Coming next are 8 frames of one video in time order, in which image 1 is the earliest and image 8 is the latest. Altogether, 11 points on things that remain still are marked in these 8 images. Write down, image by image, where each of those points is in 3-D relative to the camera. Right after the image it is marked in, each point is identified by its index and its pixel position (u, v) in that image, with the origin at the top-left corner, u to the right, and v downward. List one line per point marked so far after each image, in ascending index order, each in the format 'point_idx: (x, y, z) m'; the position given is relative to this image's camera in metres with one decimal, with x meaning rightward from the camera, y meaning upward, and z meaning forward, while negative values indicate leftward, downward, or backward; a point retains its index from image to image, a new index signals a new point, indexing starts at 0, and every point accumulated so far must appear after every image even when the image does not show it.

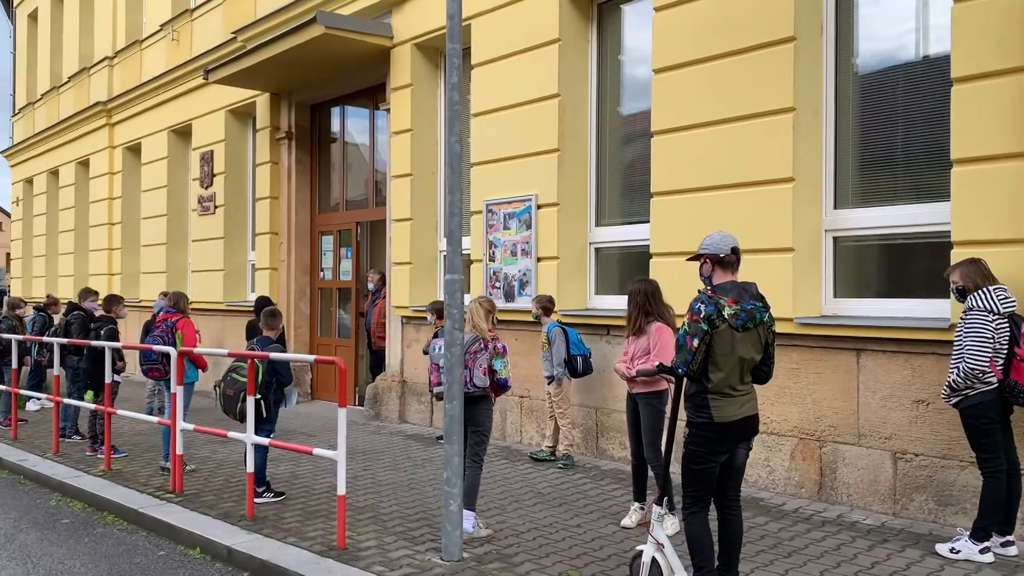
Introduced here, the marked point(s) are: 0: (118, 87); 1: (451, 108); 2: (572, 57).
0: (-7.2, +3.7, +16.3) m
1: (-0.3, +1.0, +4.7) m
2: (+0.5, +2.0, +7.6) m
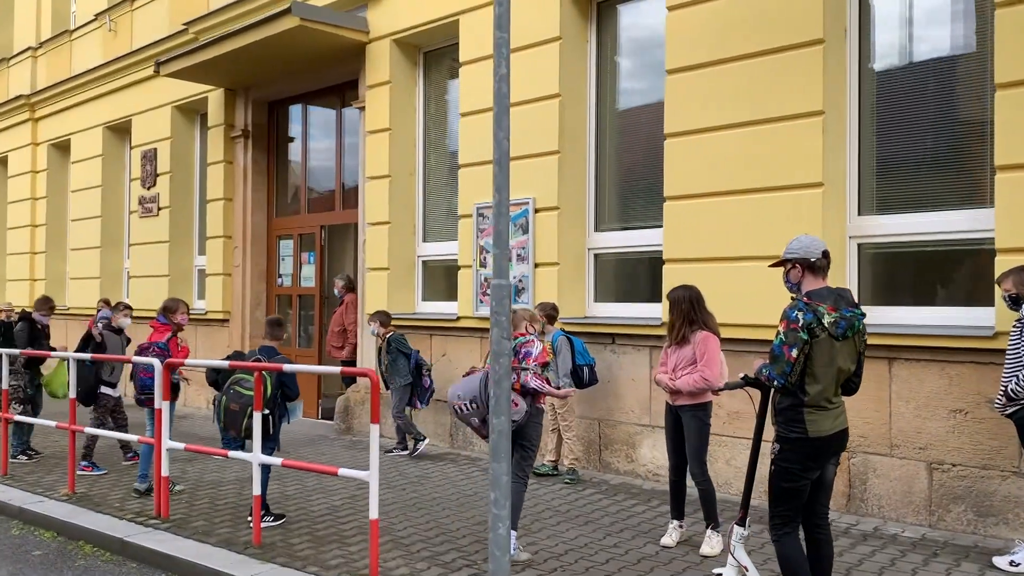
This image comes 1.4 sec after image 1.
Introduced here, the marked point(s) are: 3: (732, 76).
0: (-8.1, +3.6, +15.3) m
1: (-0.1, +0.9, +4.4) m
2: (+0.5, +1.9, +7.3) m
3: (+1.6, +1.5, +6.2) m
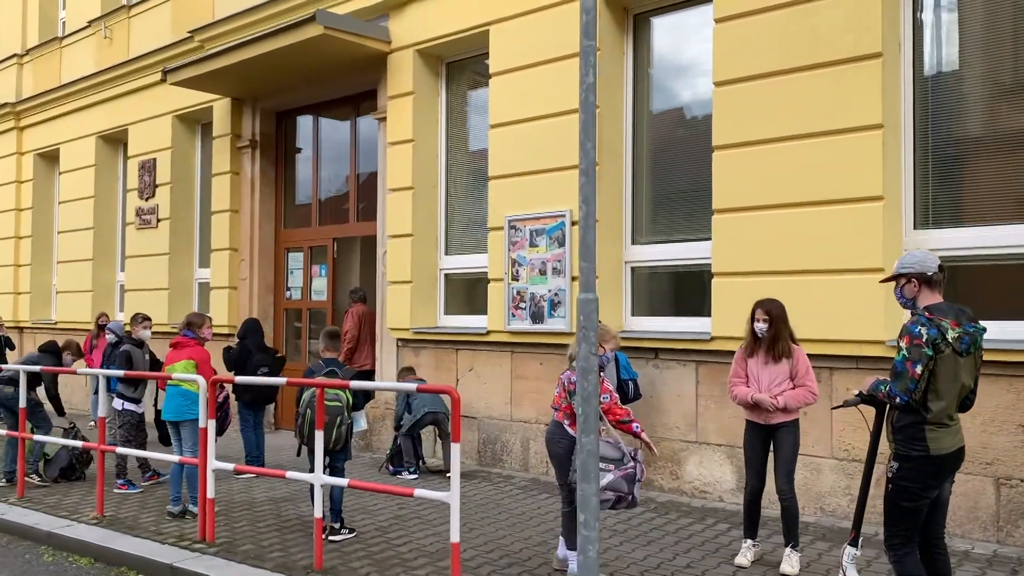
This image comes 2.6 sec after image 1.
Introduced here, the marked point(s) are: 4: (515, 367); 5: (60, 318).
0: (-8.1, +3.4, +14.9) m
1: (+0.4, +0.9, +4.2) m
2: (+0.8, +1.8, +7.3) m
3: (+1.9, +1.4, +6.1) m
4: (0.0, -0.7, +7.7) m
5: (-7.0, -0.5, +13.7) m
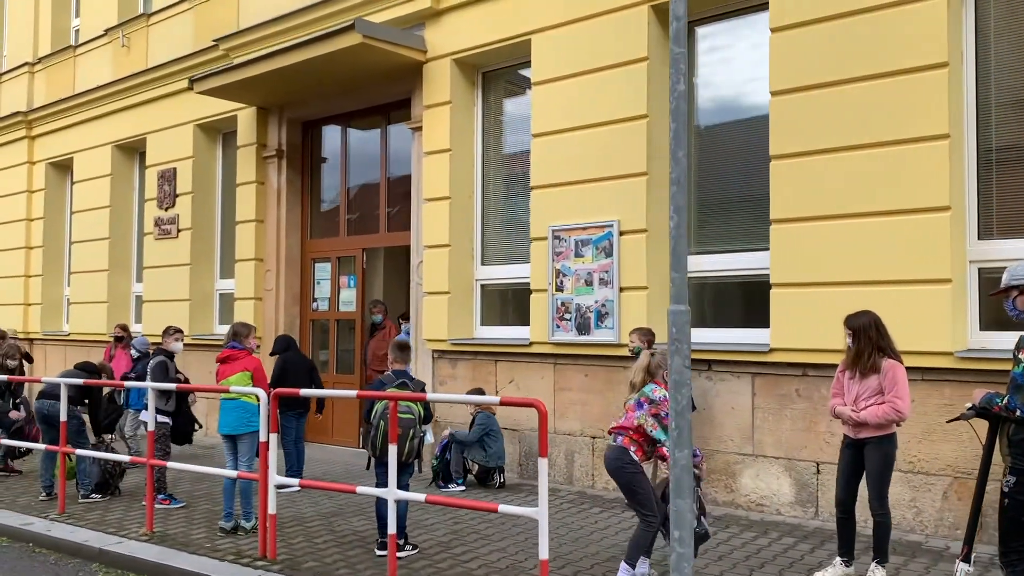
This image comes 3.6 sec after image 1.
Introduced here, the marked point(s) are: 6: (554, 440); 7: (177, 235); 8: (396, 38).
0: (-7.8, +3.2, +14.7) m
1: (+0.8, +0.8, +4.2) m
2: (+1.2, +1.7, +7.2) m
3: (+2.3, +1.3, +6.1) m
4: (+0.4, -0.8, +7.7) m
5: (-6.7, -0.6, +13.6) m
6: (+0.4, -1.3, +7.7) m
7: (-4.4, +0.7, +11.7) m
8: (-1.1, +2.4, +8.5) m
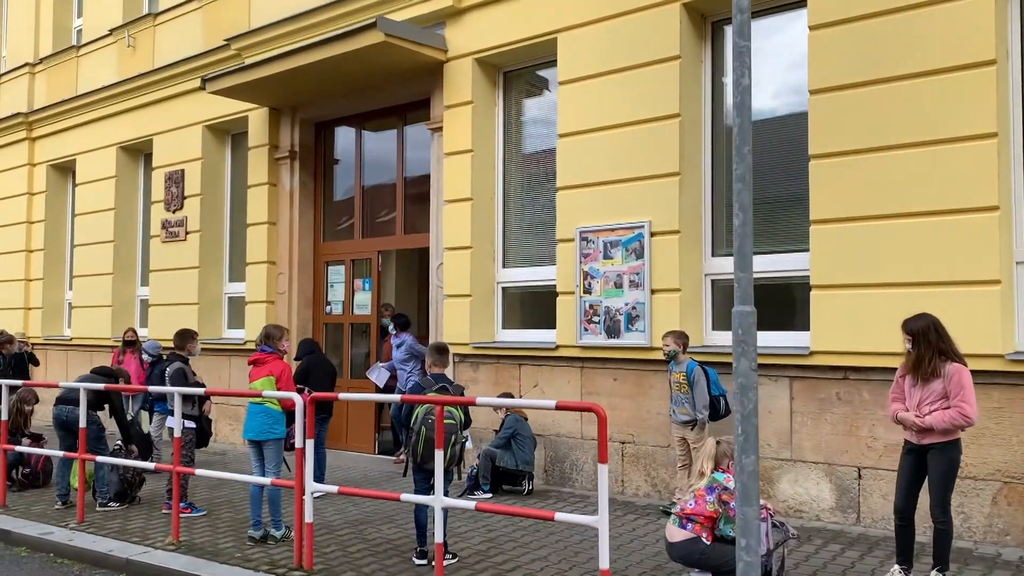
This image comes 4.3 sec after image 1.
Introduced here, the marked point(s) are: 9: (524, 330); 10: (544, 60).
0: (-7.6, +3.1, +14.5) m
1: (+1.1, +0.8, +4.1) m
2: (+1.4, +1.7, +7.1) m
3: (+2.5, +1.3, +6.0) m
4: (+0.6, -0.8, +7.5) m
5: (-6.5, -0.7, +13.3) m
6: (+0.6, -1.3, +7.6) m
7: (-4.2, +0.7, +11.5) m
8: (-0.9, +2.4, +8.4) m
9: (+0.1, -0.4, +8.4) m
10: (+0.3, +2.1, +8.4) m
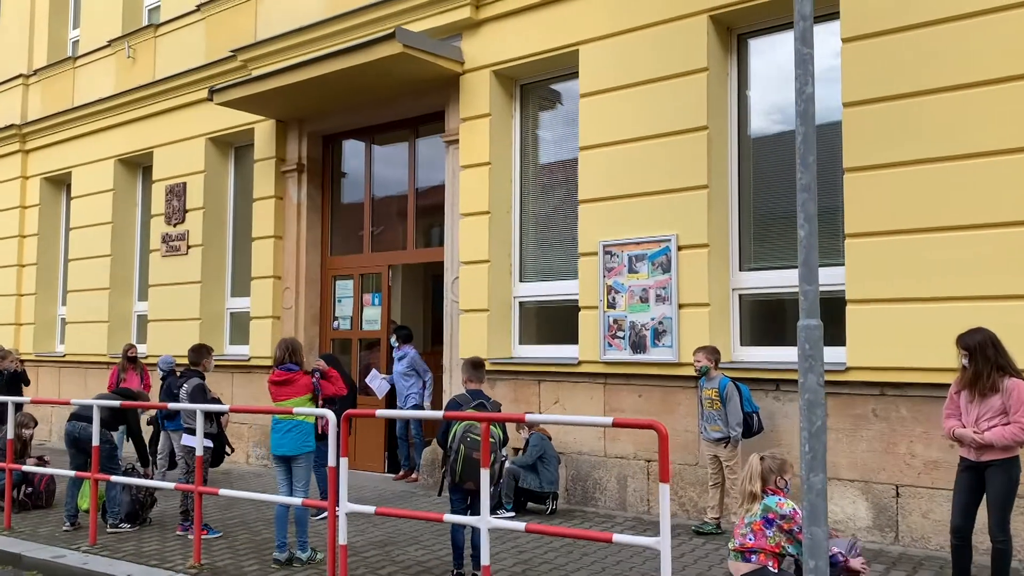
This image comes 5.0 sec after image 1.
0: (-7.6, +2.9, +14.2) m
1: (+1.3, +0.7, +4.0) m
2: (+1.6, +1.6, +7.0) m
3: (+2.8, +1.2, +5.9) m
4: (+0.8, -0.9, +7.4) m
5: (-6.5, -0.9, +13.0) m
6: (+0.8, -1.5, +7.4) m
7: (-4.1, +0.5, +11.3) m
8: (-0.7, +2.2, +8.3) m
9: (+0.3, -0.5, +8.3) m
10: (+0.5, +2.0, +8.3) m
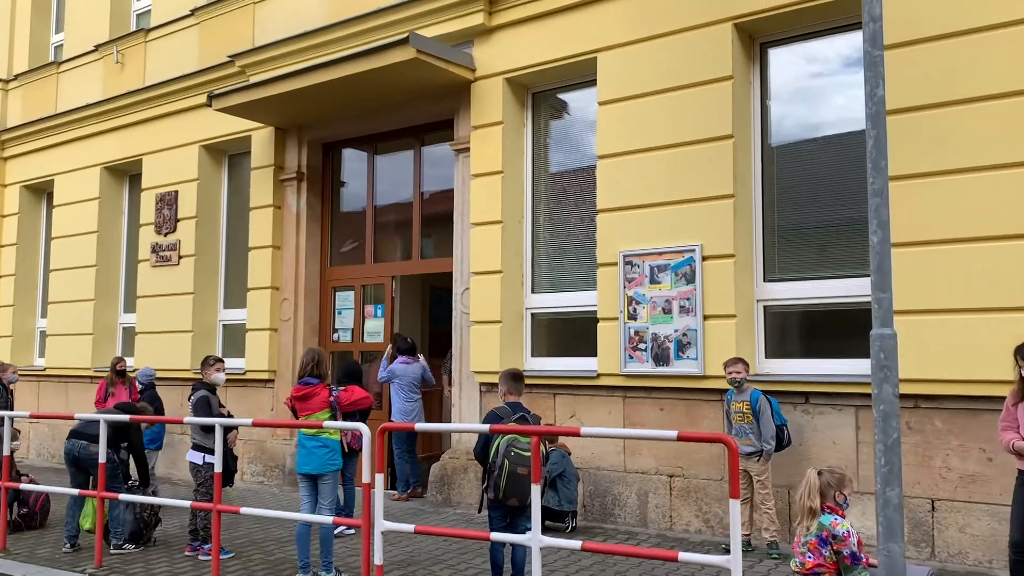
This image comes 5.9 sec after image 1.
0: (-7.7, +2.7, +13.8) m
1: (+1.6, +0.7, +3.9) m
2: (+1.8, +1.5, +7.0) m
3: (+3.0, +1.1, +5.9) m
4: (+1.0, -1.0, +7.2) m
5: (-6.5, -1.1, +12.6) m
6: (+0.9, -1.6, +7.2) m
7: (-4.1, +0.3, +10.9) m
8: (-0.6, +2.1, +8.1) m
9: (+0.4, -0.6, +8.1) m
10: (+0.6, +1.9, +8.2) m
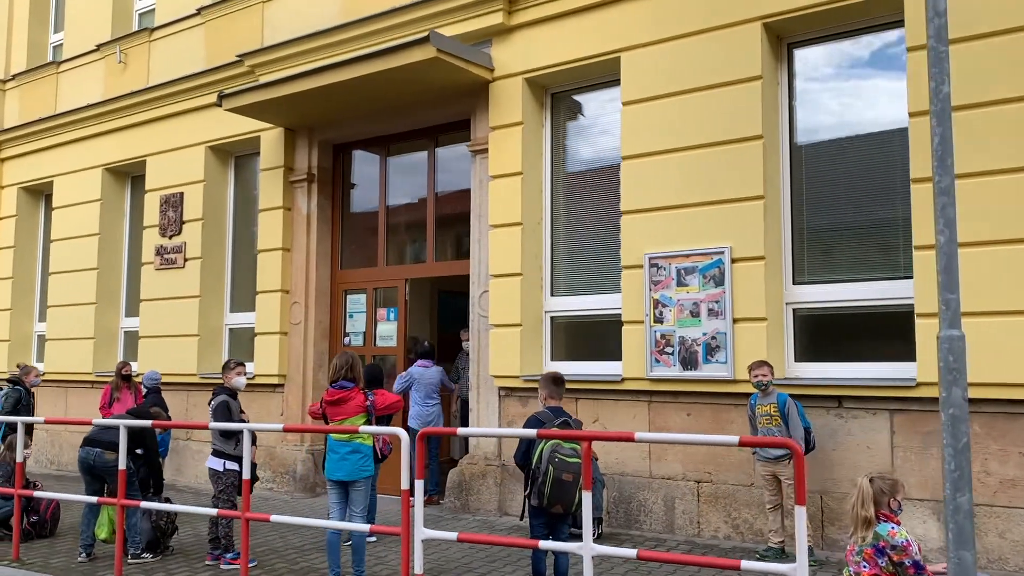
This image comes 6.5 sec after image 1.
0: (-7.6, +2.6, +13.6) m
1: (+1.8, +0.7, +3.8) m
2: (+2.0, +1.5, +6.9) m
3: (+3.2, +1.1, +5.8) m
4: (+1.2, -1.0, +7.1) m
5: (-6.4, -1.1, +12.4) m
6: (+1.1, -1.6, +7.1) m
7: (-4.0, +0.3, +10.8) m
8: (-0.4, +2.1, +8.0) m
9: (+0.6, -0.7, +8.0) m
10: (+0.8, +1.9, +8.1) m
